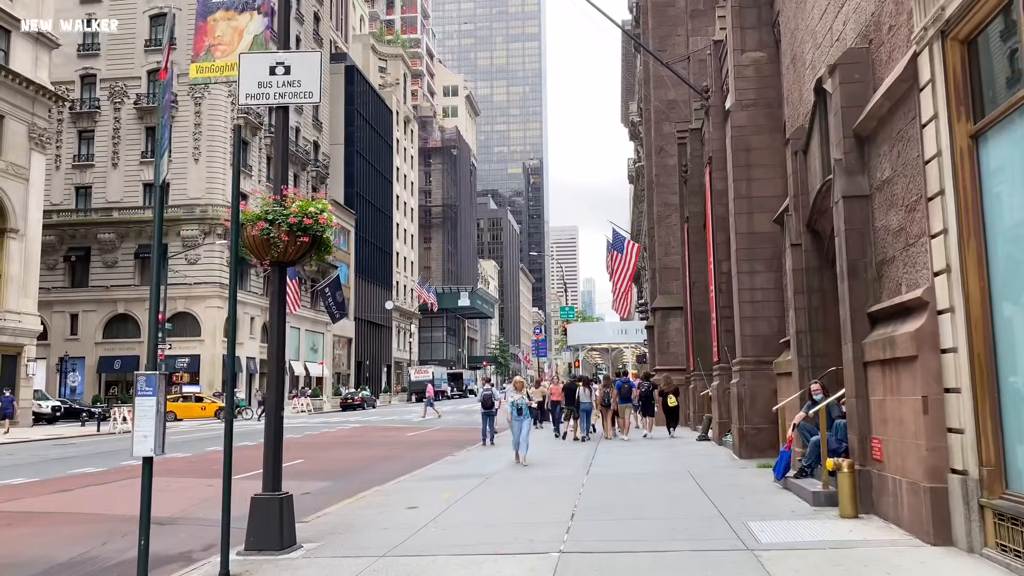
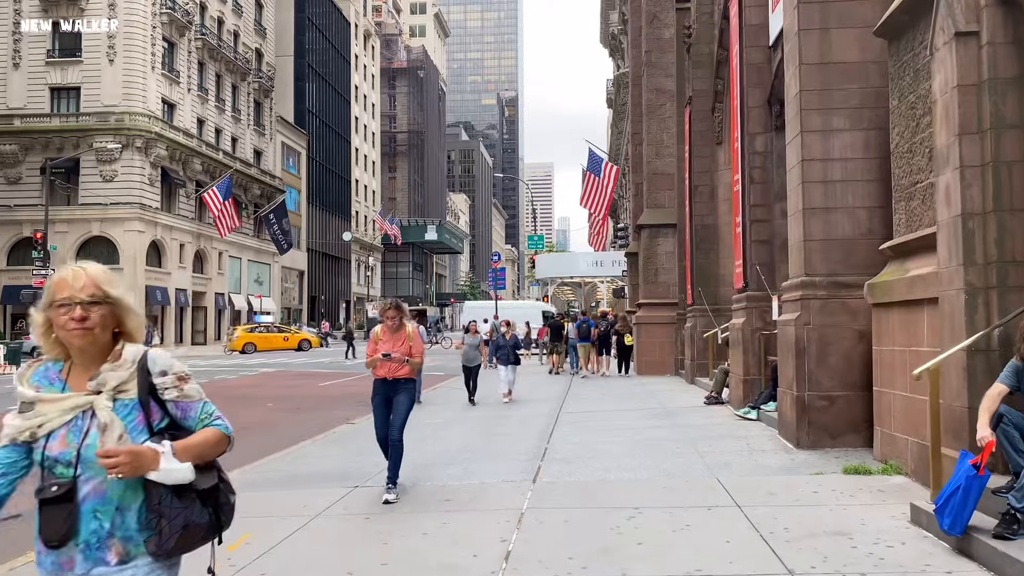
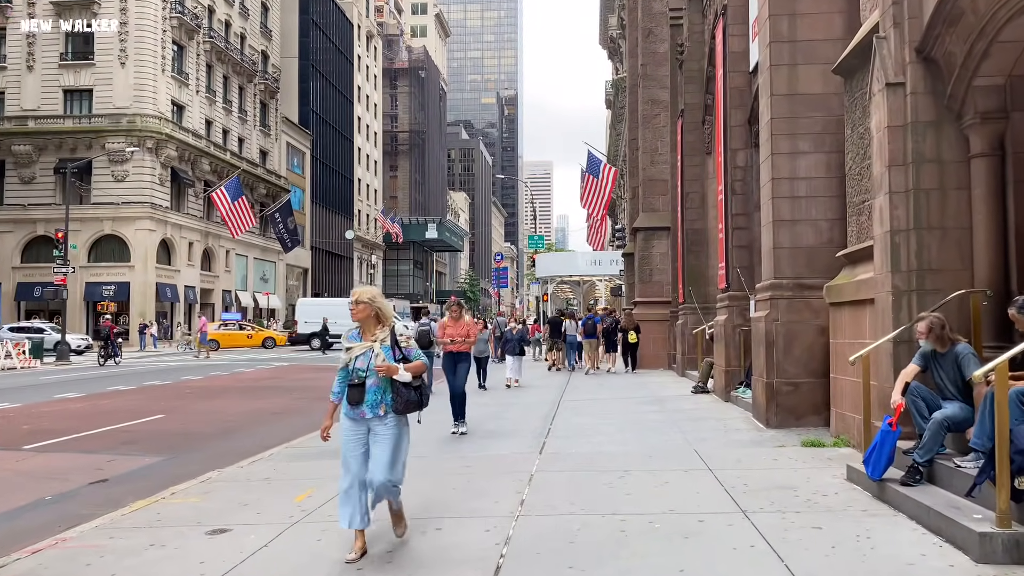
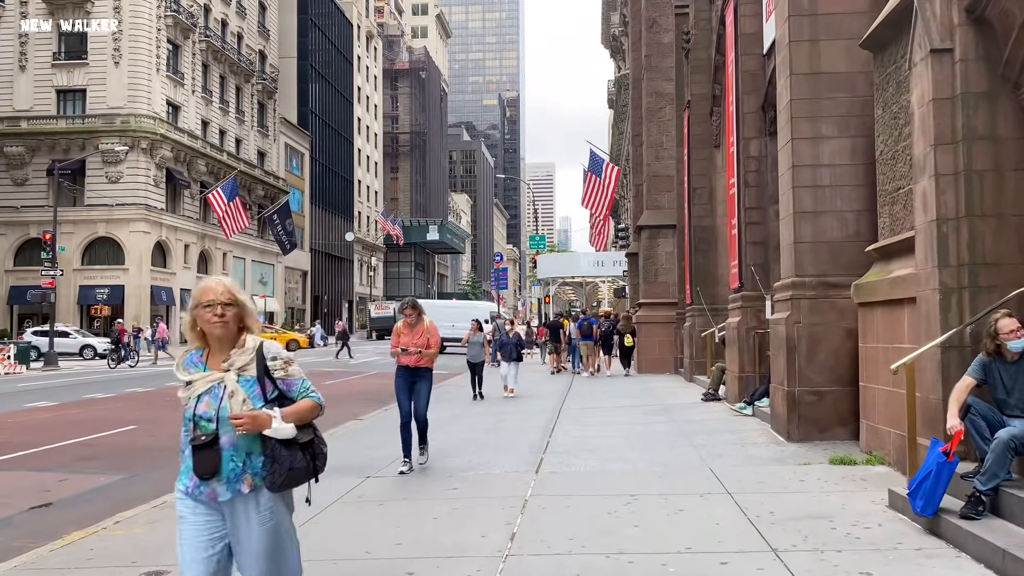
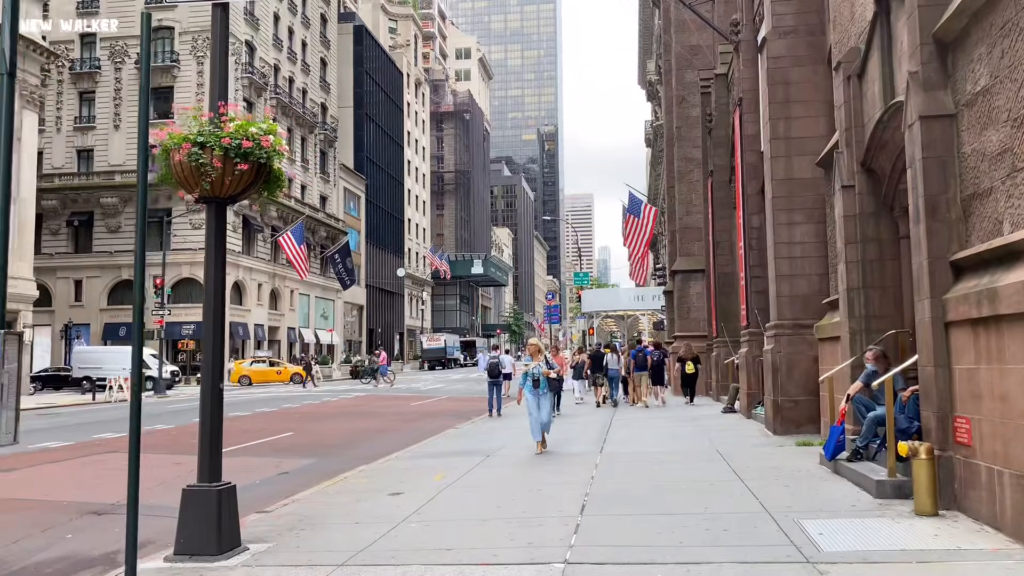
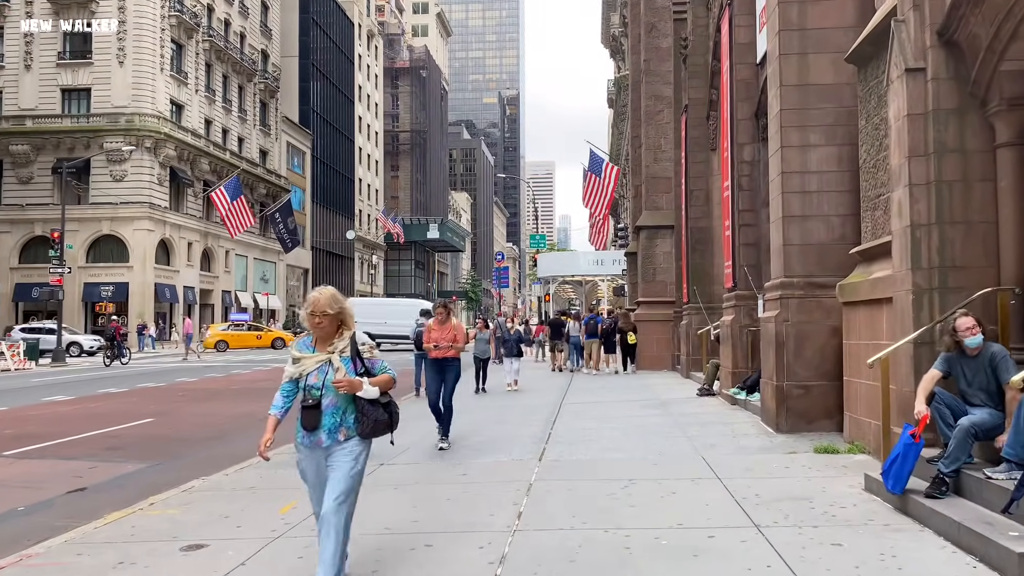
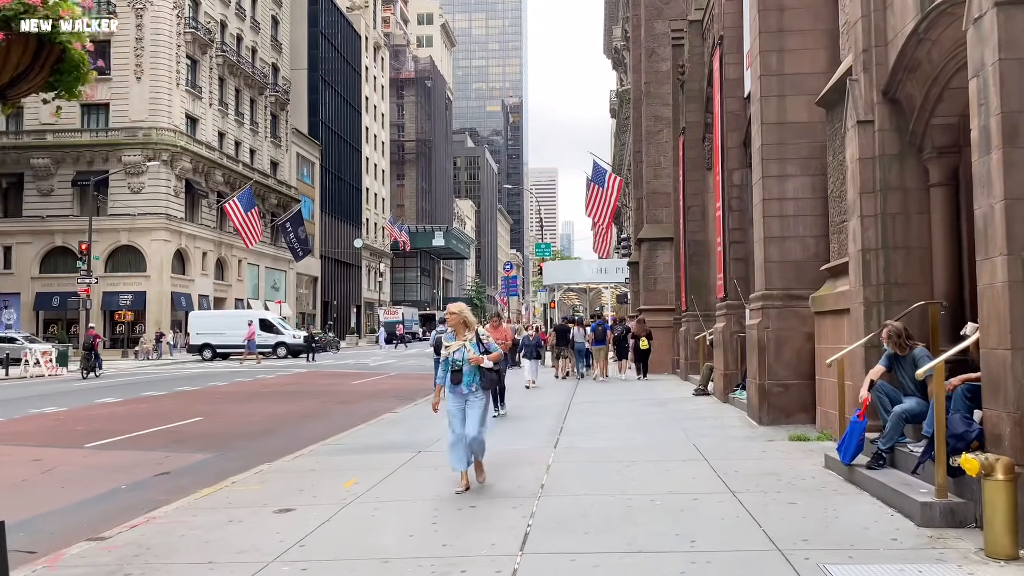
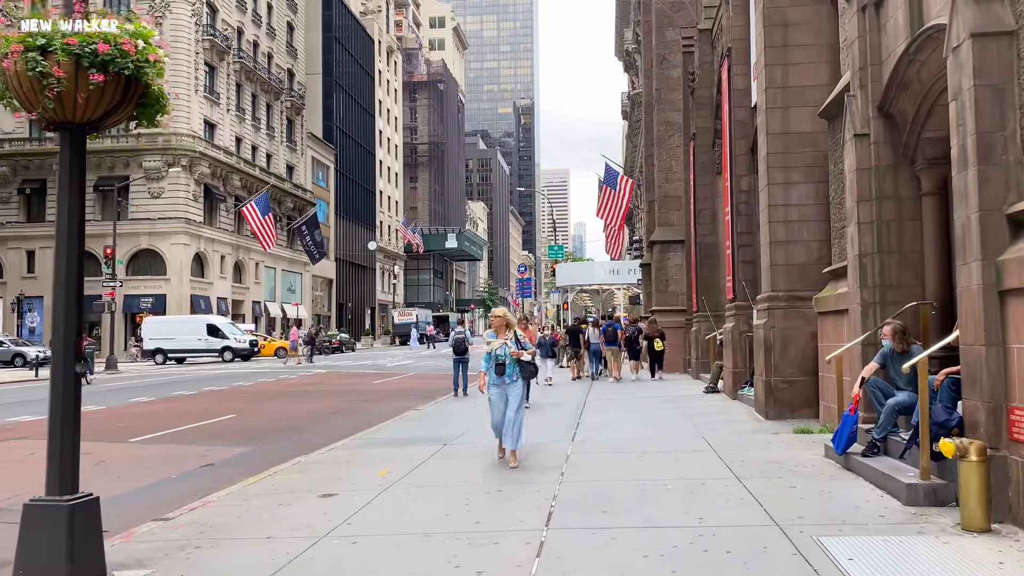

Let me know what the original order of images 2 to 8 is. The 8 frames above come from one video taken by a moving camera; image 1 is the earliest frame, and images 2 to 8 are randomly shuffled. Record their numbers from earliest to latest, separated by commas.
5, 8, 7, 3, 6, 4, 2
